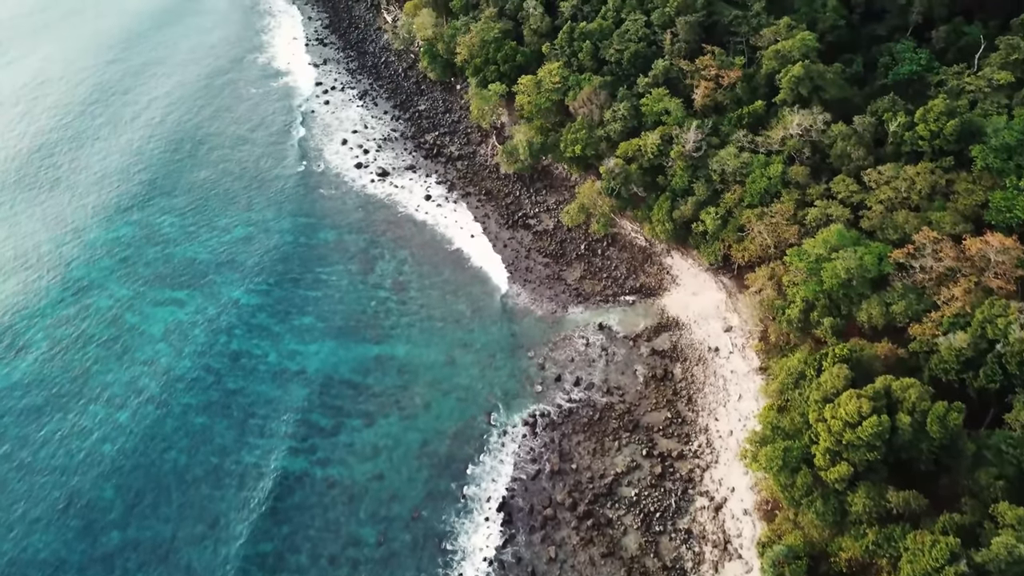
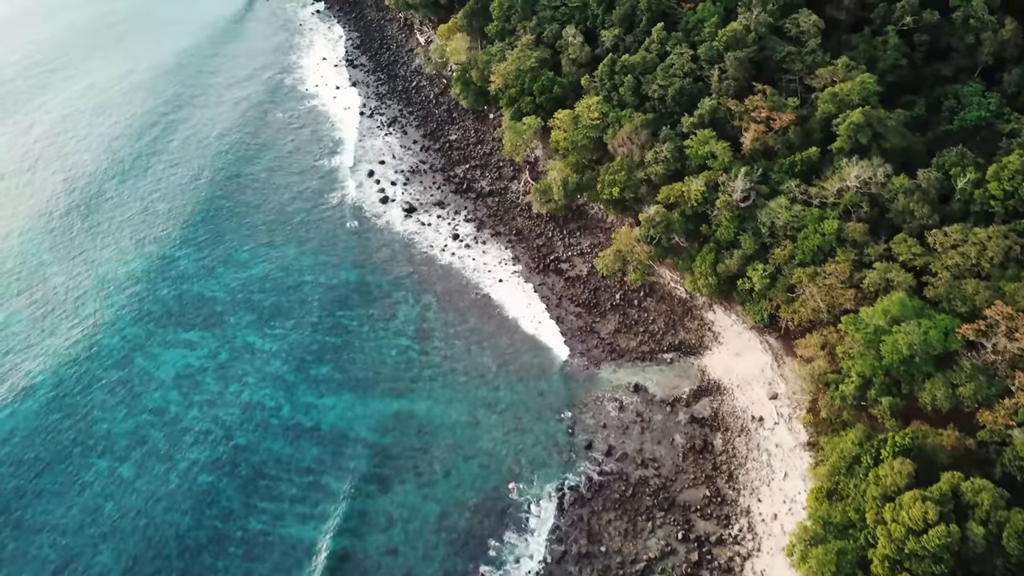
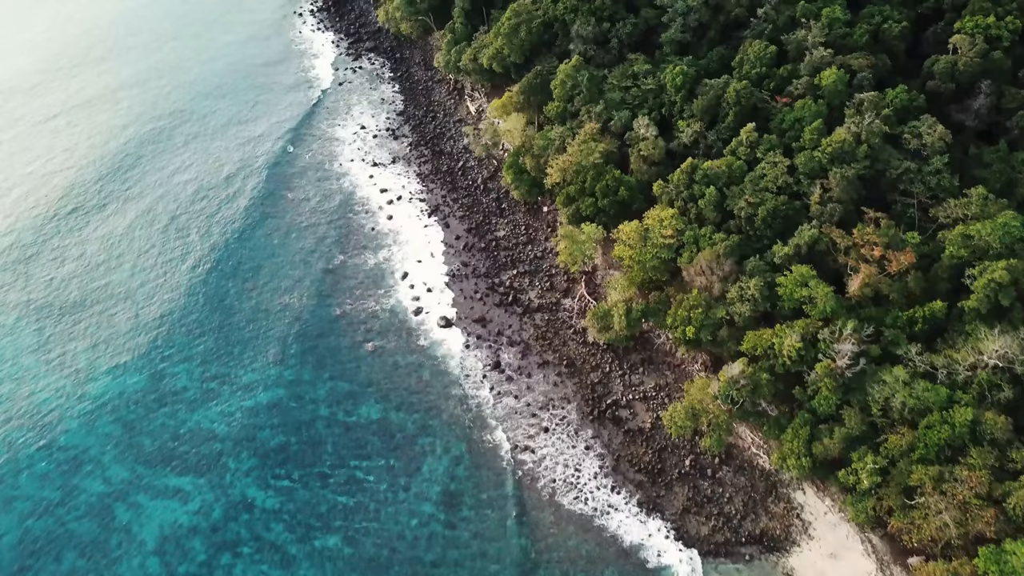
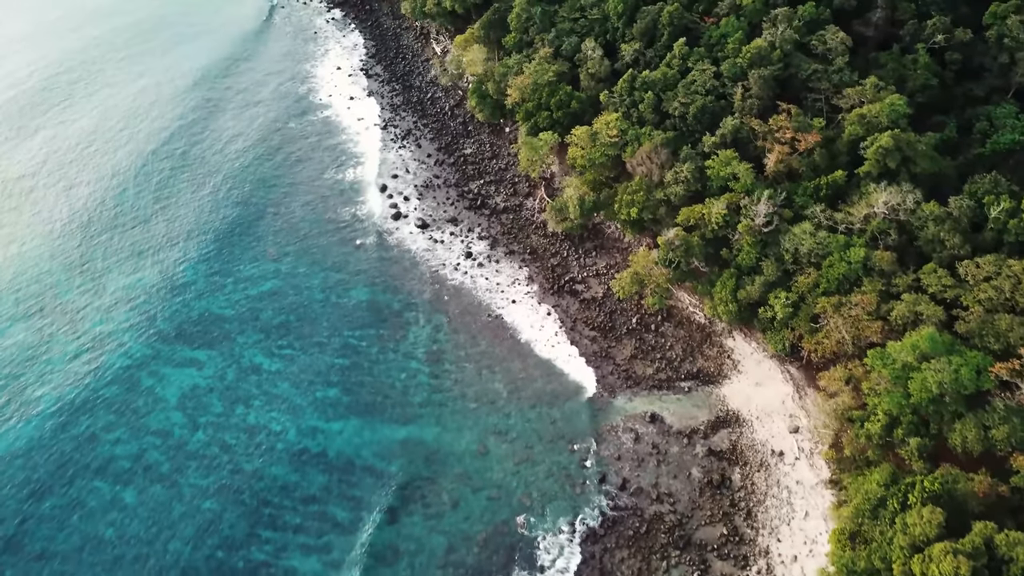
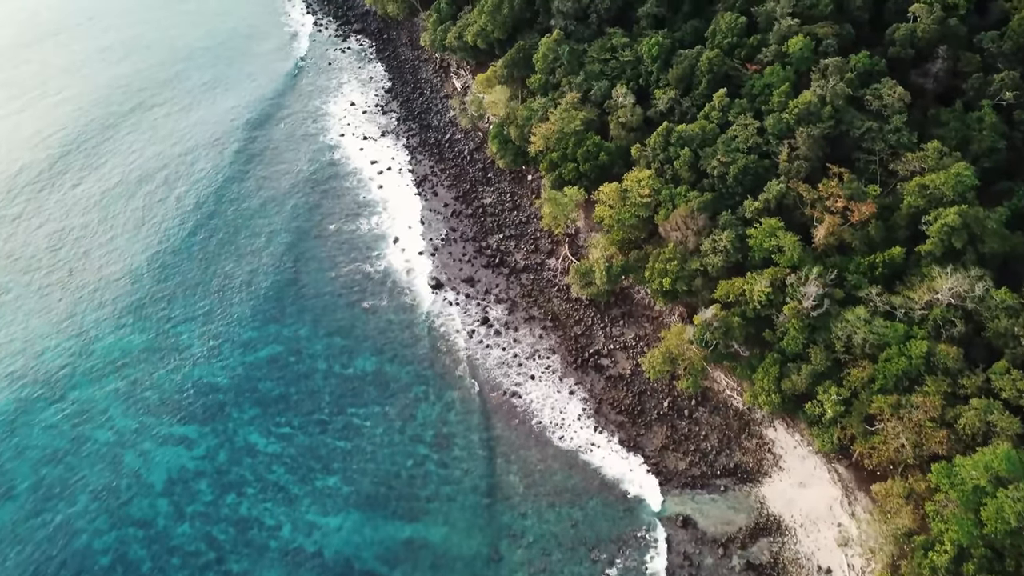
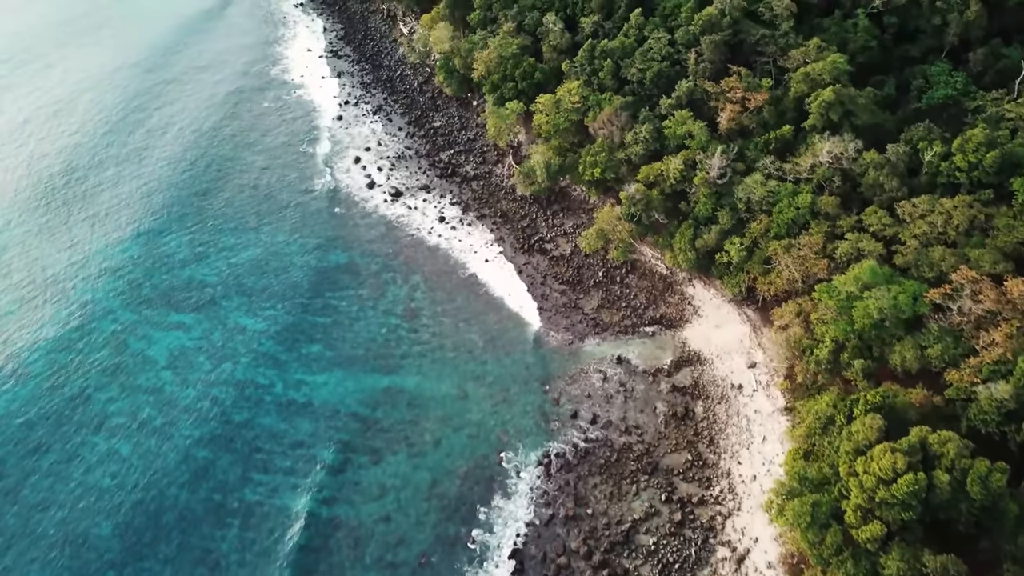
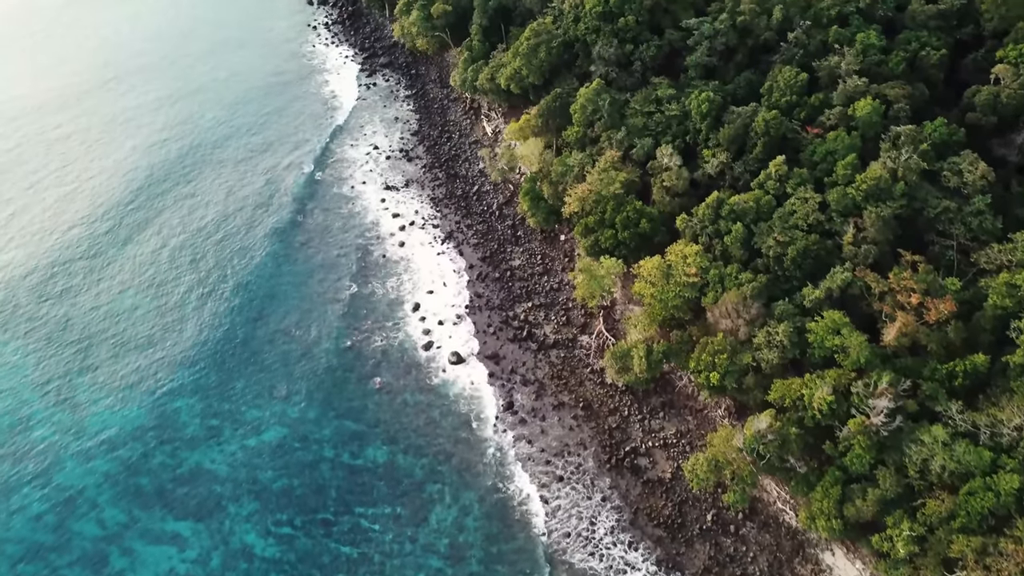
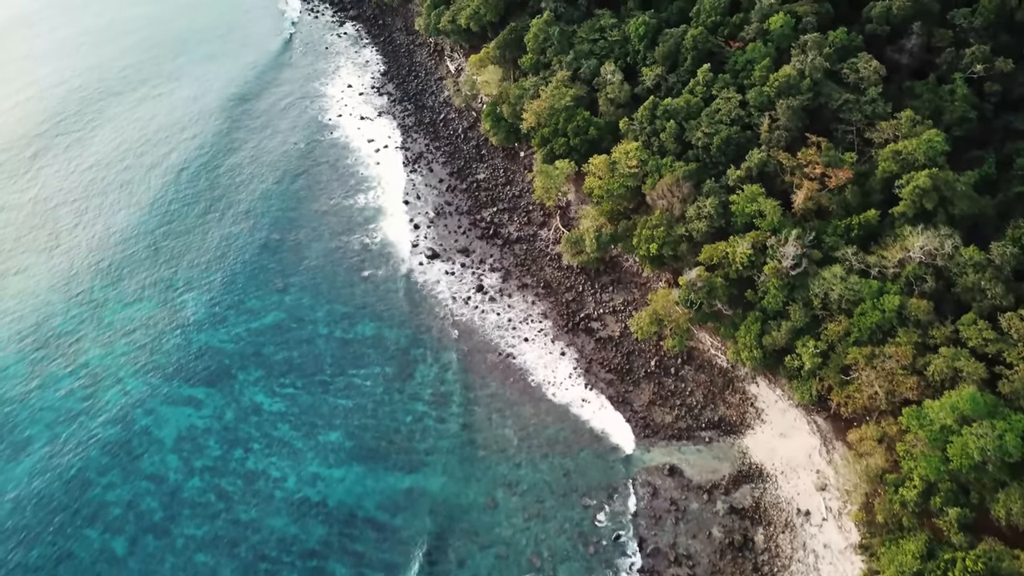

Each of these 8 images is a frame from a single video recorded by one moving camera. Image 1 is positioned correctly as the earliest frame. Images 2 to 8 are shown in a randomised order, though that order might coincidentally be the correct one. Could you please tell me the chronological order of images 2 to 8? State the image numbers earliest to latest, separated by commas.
6, 2, 4, 8, 5, 3, 7
